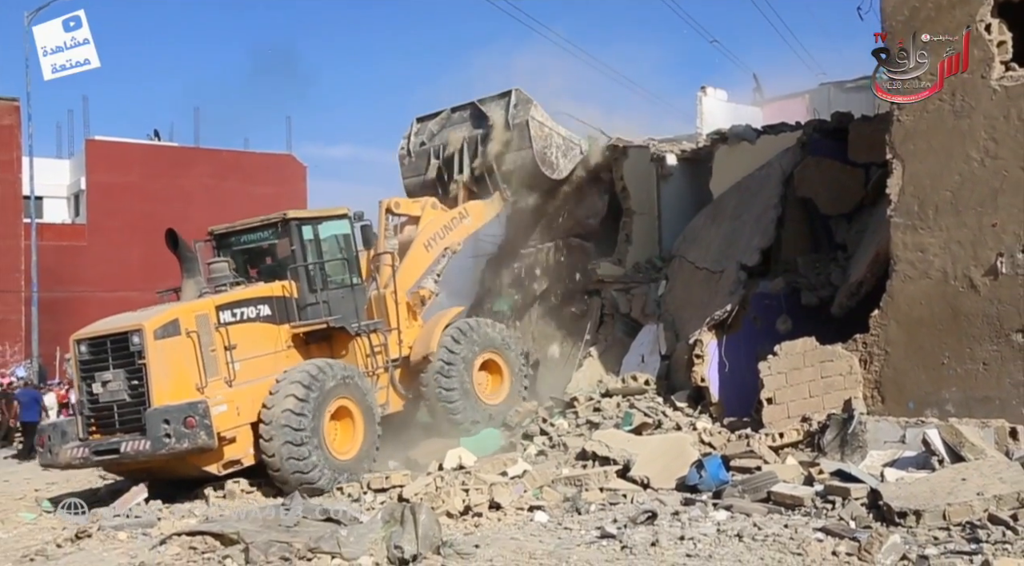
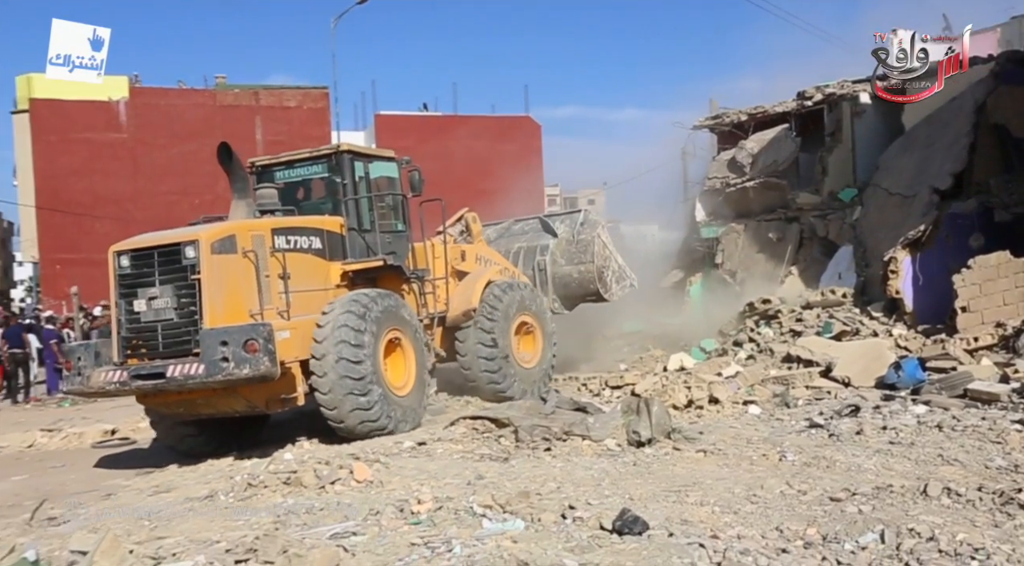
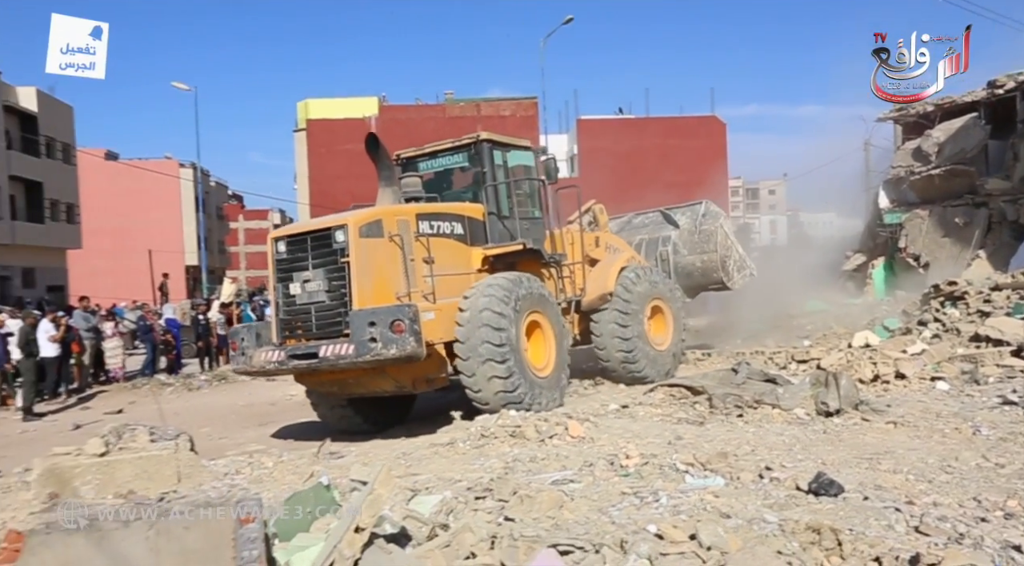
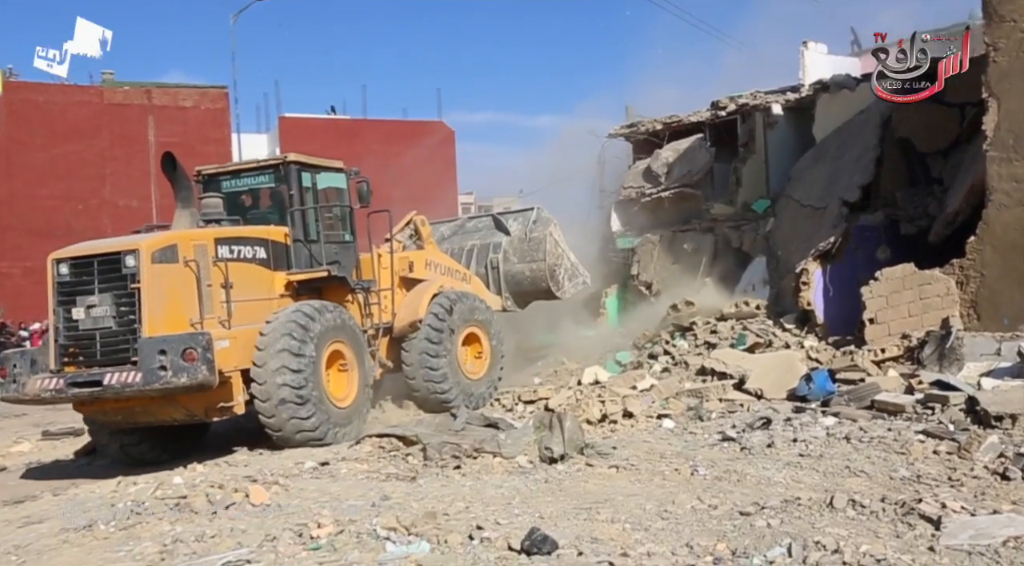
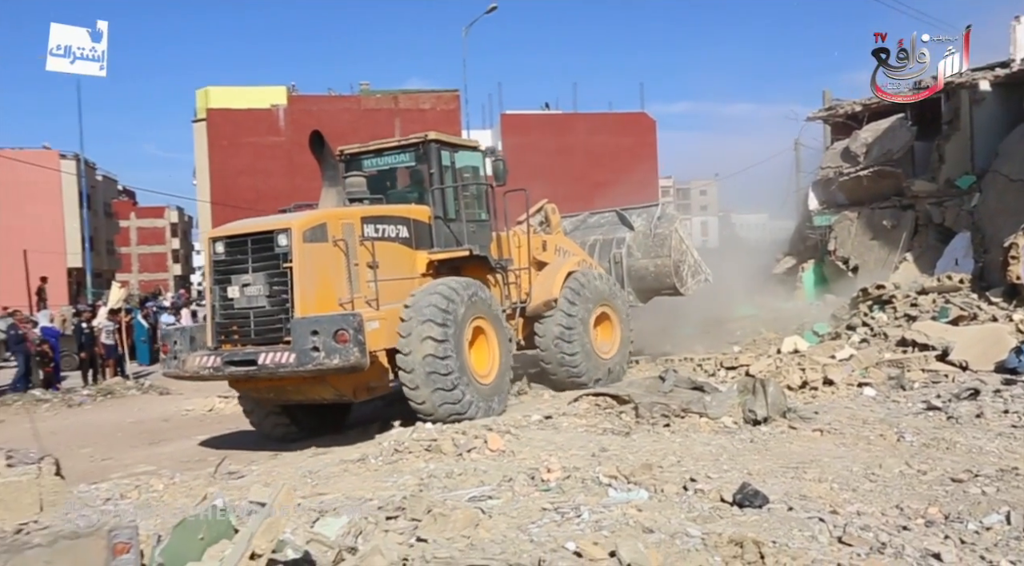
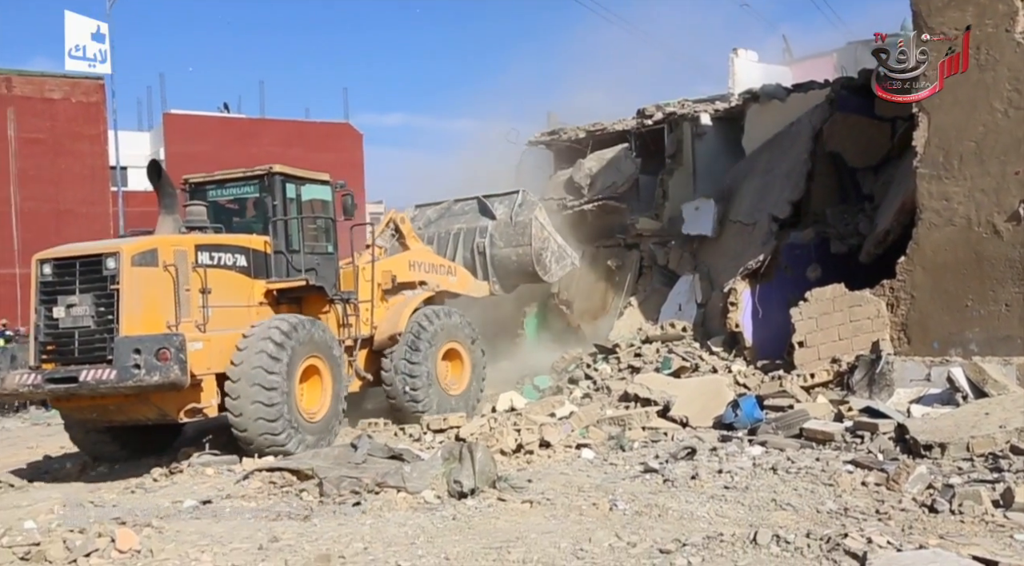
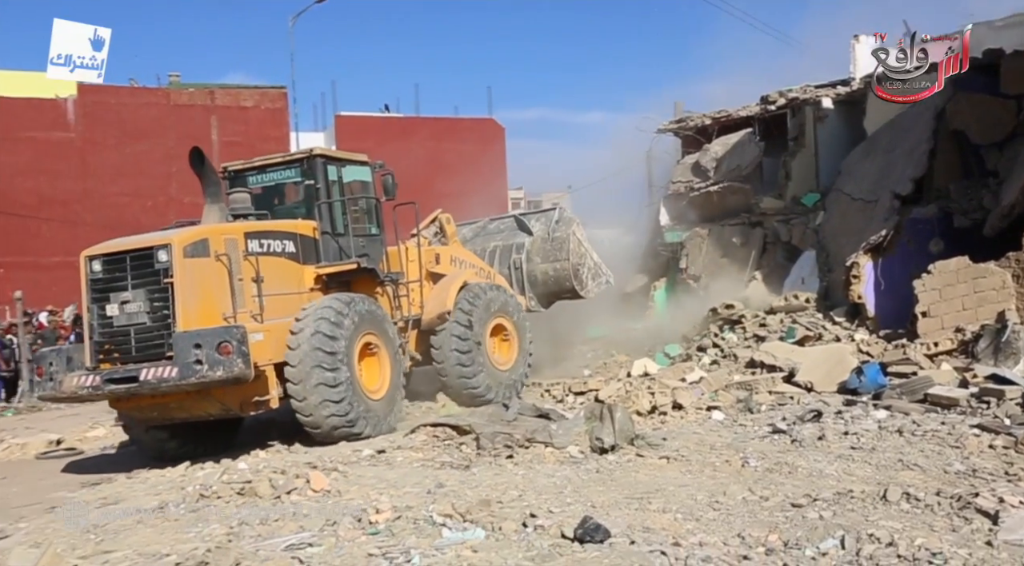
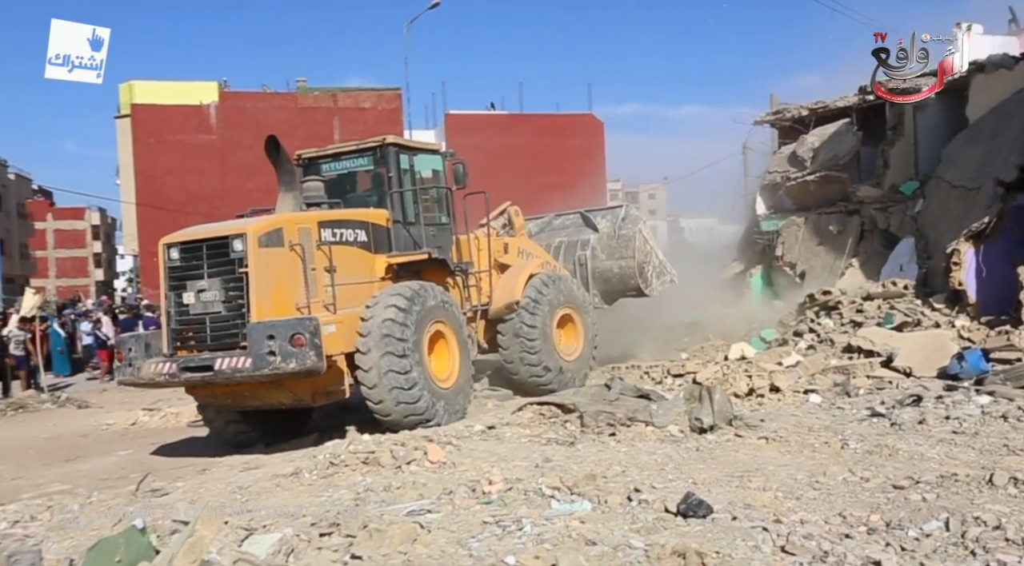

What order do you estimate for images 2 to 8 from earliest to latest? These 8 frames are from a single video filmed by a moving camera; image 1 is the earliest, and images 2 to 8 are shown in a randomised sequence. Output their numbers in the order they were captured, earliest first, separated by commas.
6, 4, 7, 2, 8, 5, 3
